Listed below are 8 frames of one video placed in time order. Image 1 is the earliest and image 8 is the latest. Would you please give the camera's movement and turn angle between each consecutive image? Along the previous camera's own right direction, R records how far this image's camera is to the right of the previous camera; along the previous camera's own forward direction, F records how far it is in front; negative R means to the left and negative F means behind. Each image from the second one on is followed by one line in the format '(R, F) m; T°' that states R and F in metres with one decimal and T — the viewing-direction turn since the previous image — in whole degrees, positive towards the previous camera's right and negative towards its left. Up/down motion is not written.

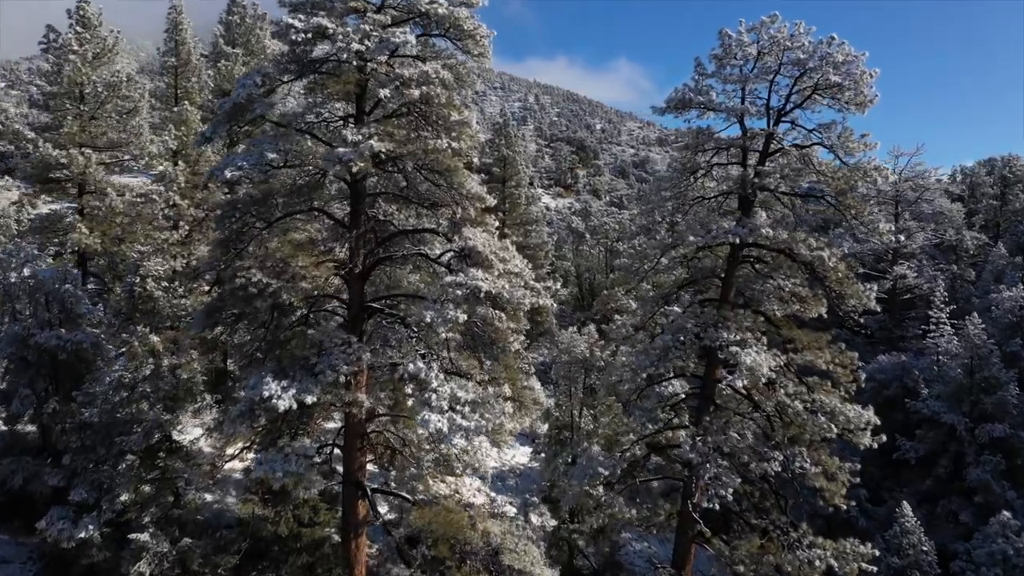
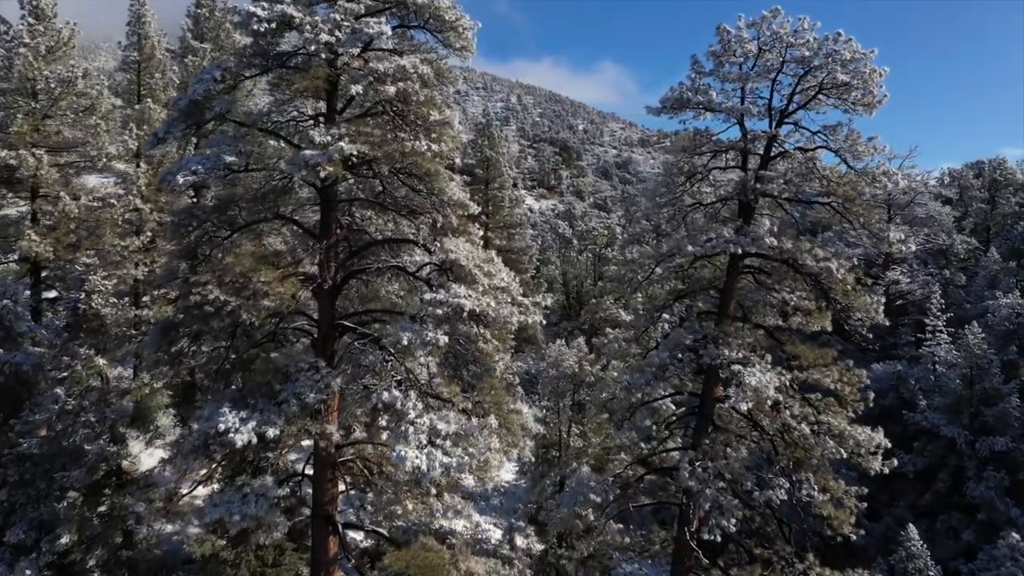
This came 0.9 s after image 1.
(0.0, +0.7) m; +1°
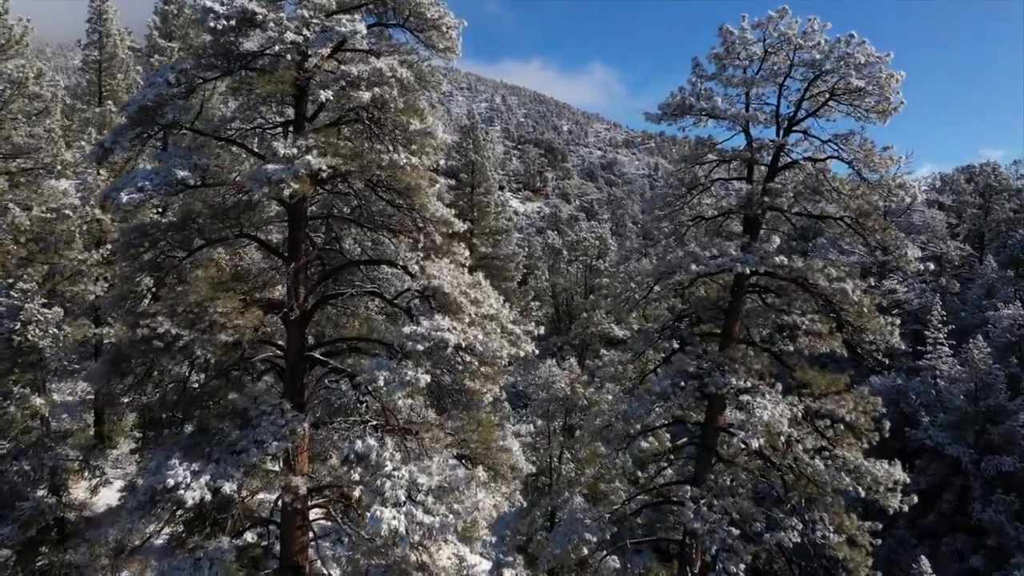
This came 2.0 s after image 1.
(0.0, +0.8) m; +1°
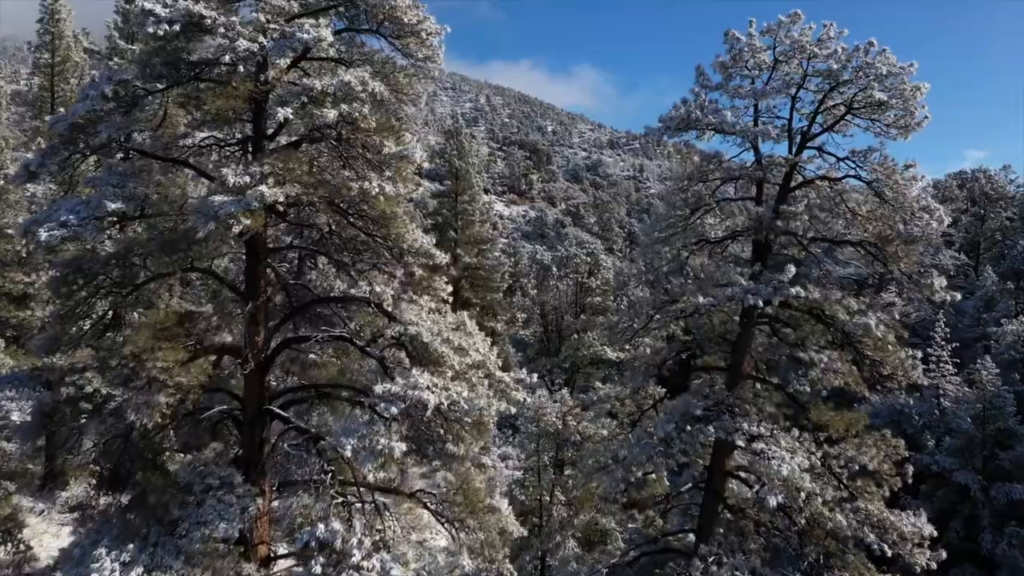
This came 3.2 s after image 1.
(0.0, +0.9) m; +1°
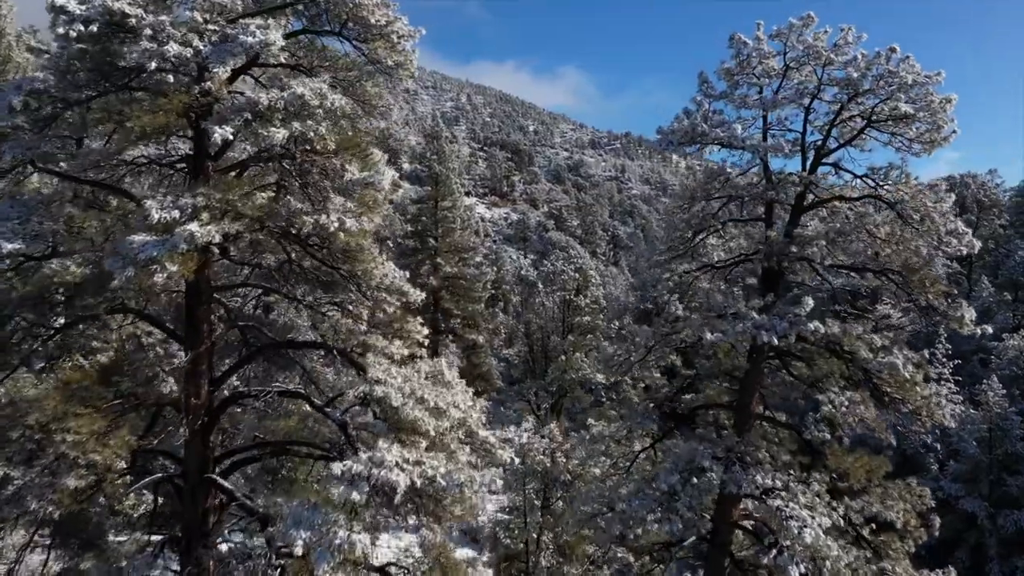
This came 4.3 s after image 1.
(0.0, +0.9) m; +1°
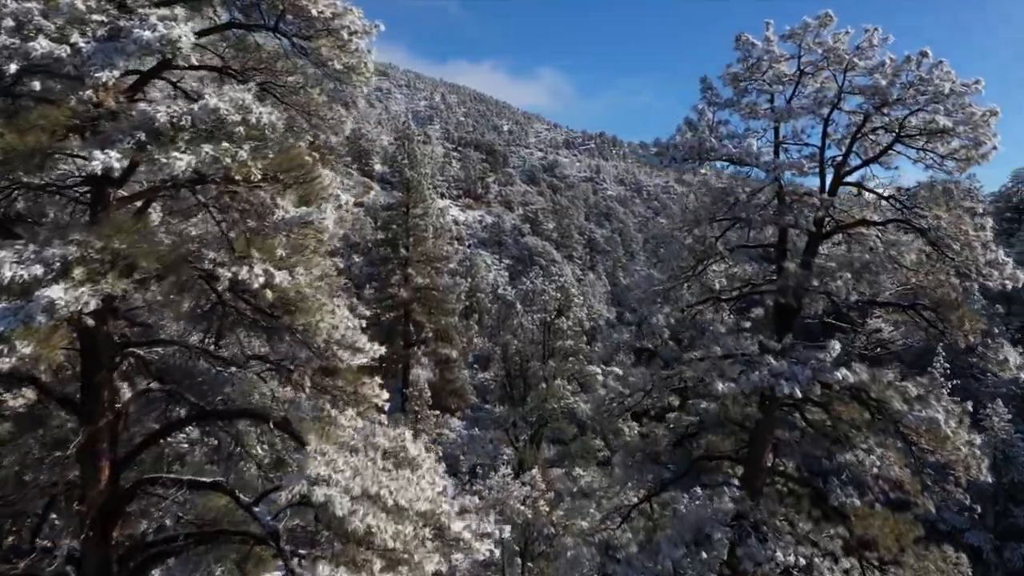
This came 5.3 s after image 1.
(0.0, +1.1) m; +2°
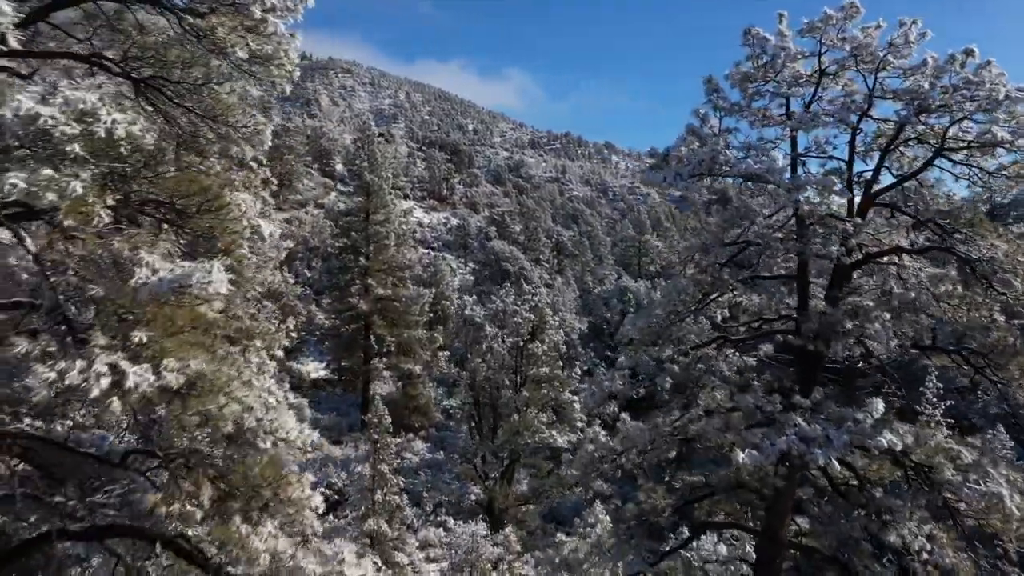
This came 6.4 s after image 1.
(0.0, +1.2) m; +2°
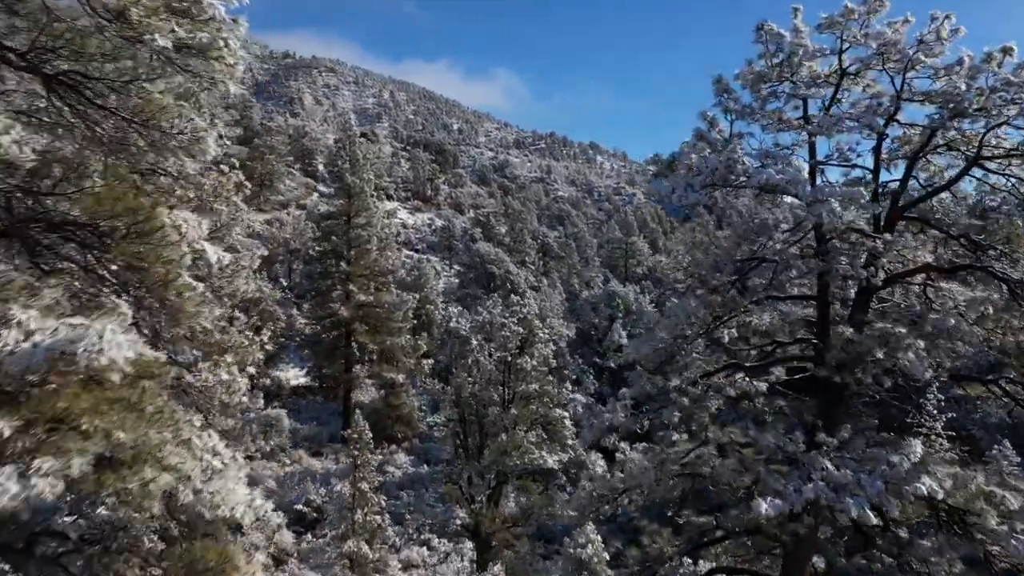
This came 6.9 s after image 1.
(0.0, +0.6) m; +1°
